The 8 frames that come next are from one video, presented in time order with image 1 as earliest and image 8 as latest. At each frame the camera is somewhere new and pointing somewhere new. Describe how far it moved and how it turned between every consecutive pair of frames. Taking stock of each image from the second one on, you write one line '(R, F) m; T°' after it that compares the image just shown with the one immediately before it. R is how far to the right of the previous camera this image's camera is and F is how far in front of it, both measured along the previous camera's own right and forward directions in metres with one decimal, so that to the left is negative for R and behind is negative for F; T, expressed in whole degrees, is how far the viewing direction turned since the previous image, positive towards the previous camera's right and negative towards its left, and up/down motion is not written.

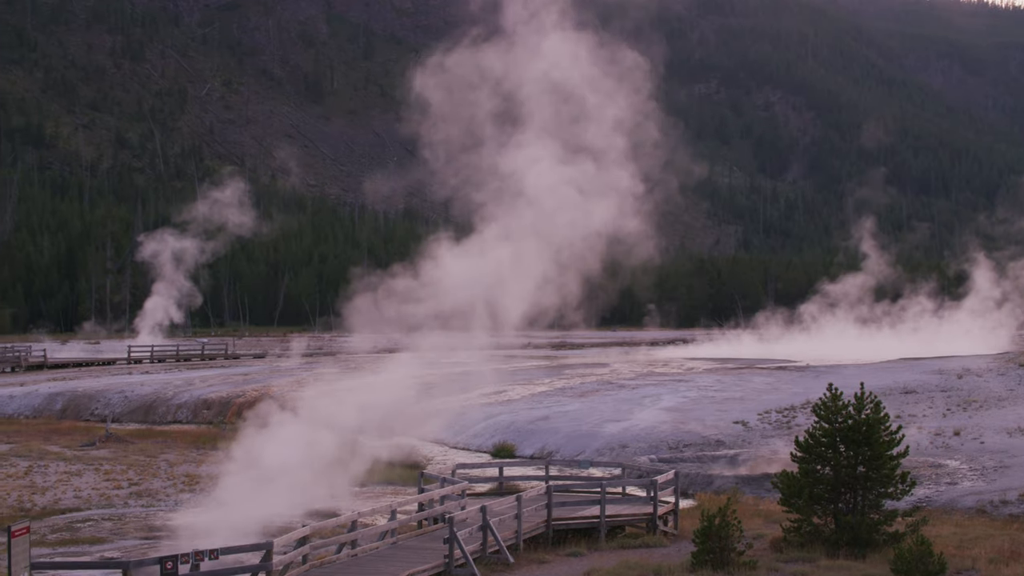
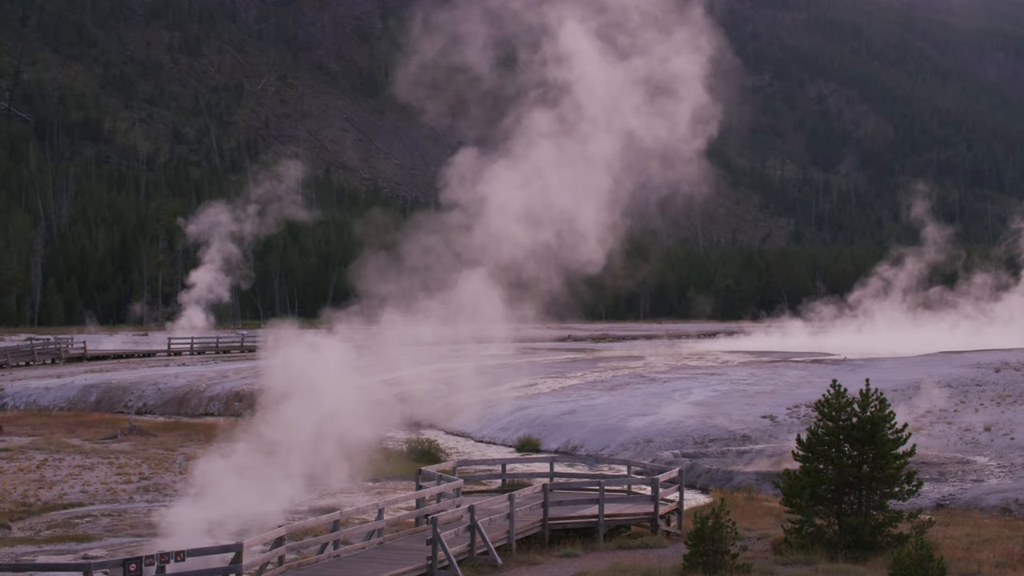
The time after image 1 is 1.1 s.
(+0.5, +0.4) m; -2°
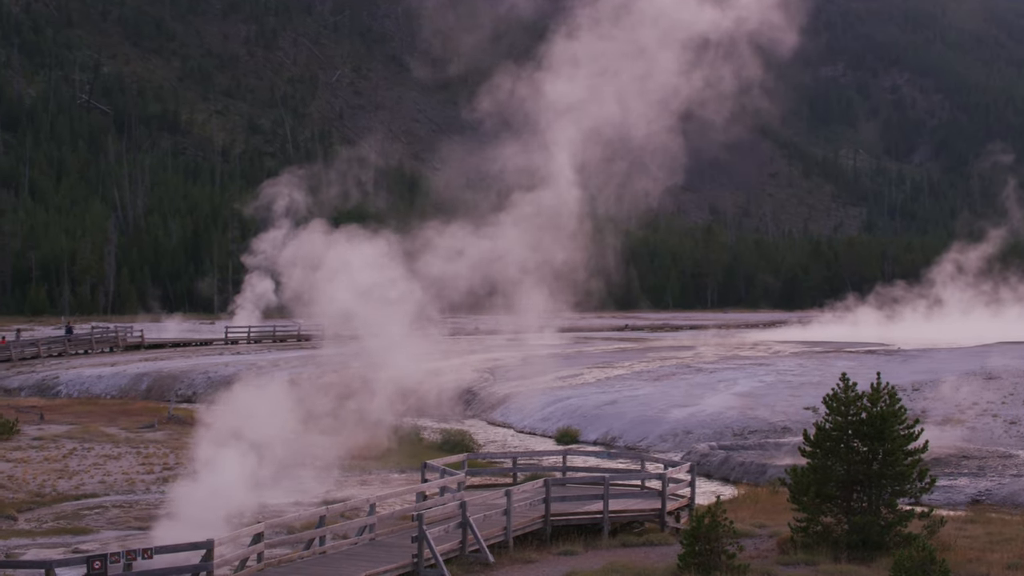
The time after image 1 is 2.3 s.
(+0.6, +0.4) m; -3°
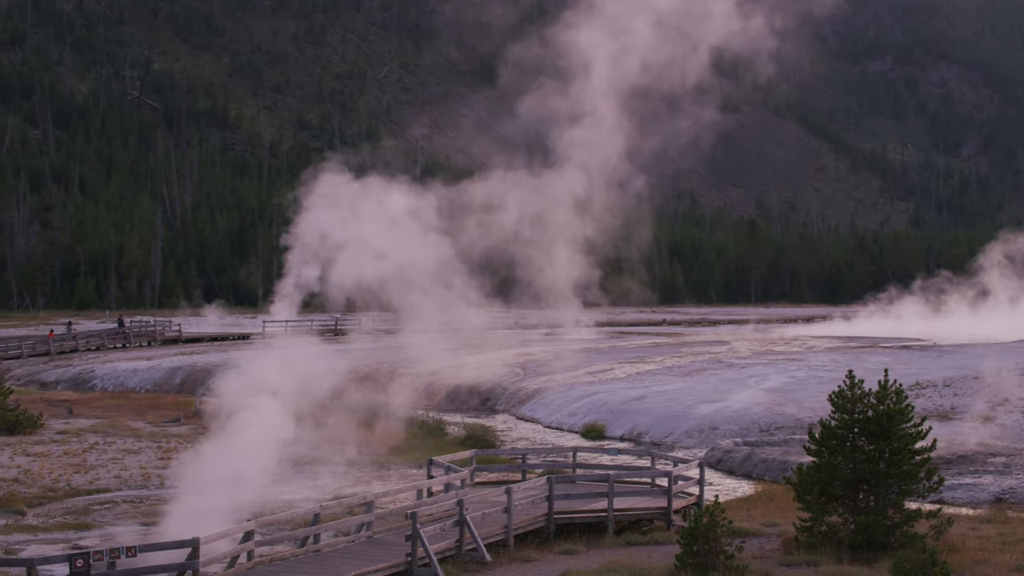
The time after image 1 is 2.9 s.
(+0.4, +0.2) m; -2°
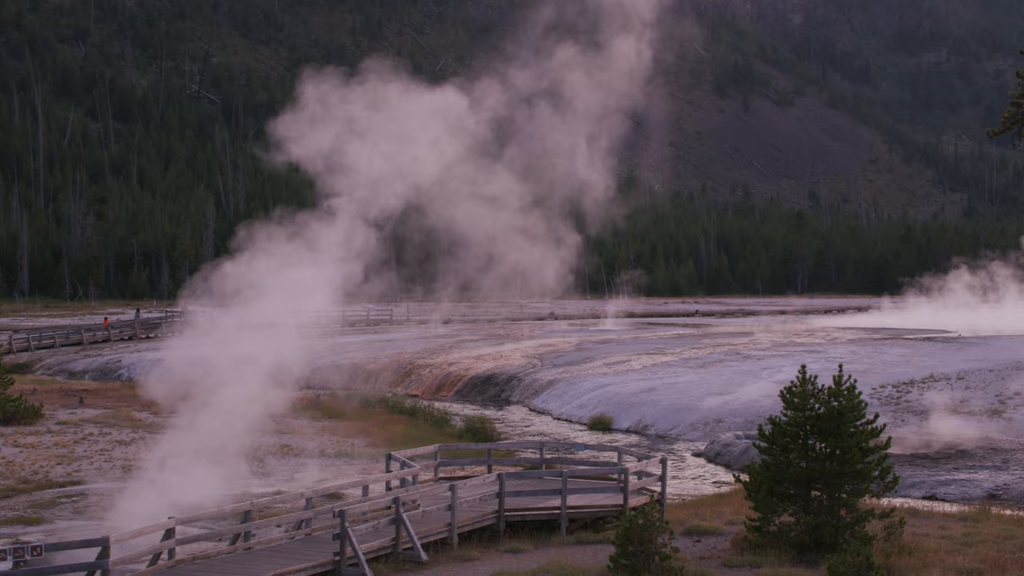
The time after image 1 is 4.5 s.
(+0.9, +0.3) m; -1°
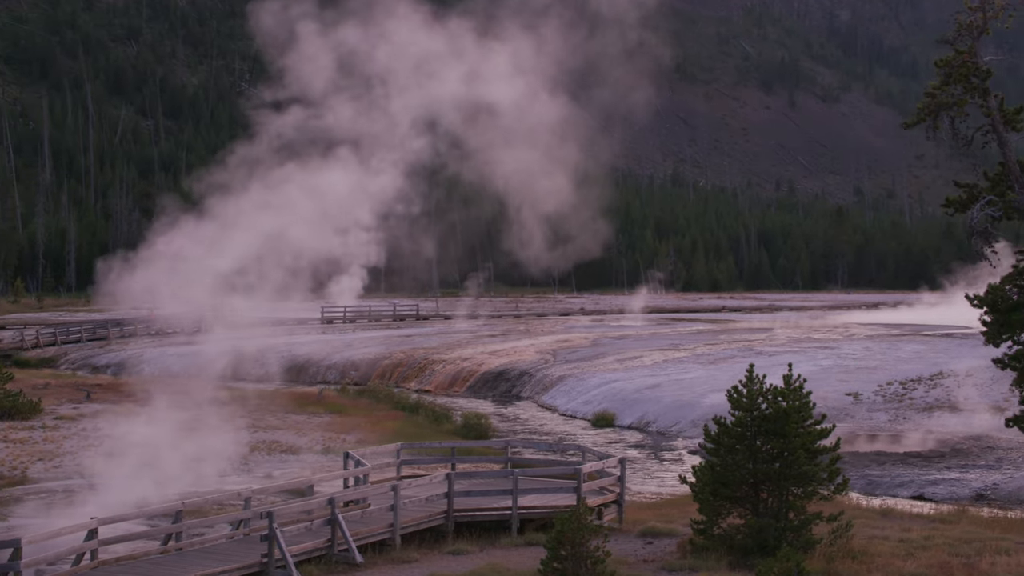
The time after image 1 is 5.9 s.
(+0.8, +0.2) m; -1°
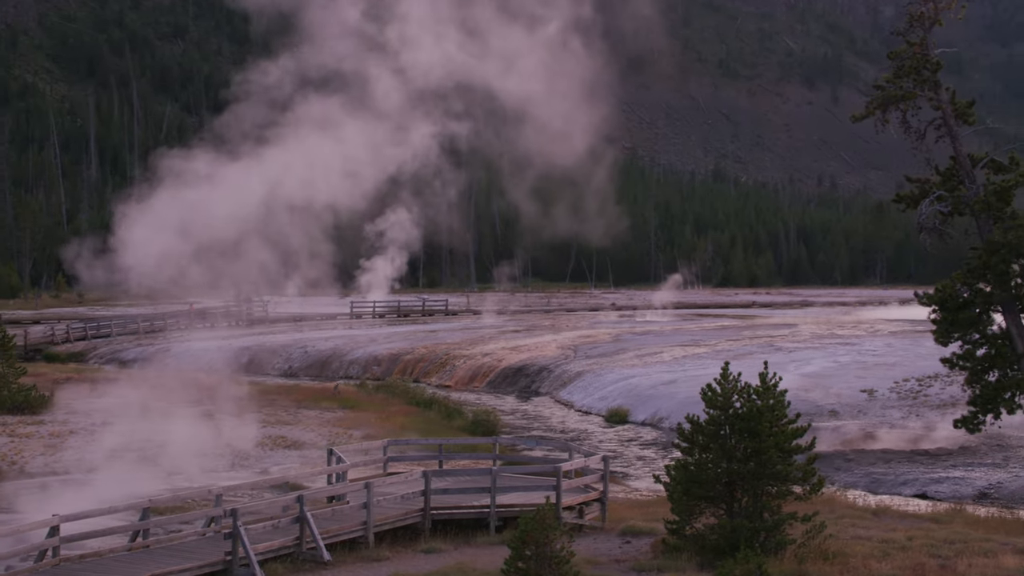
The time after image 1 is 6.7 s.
(+0.6, +0.1) m; -1°
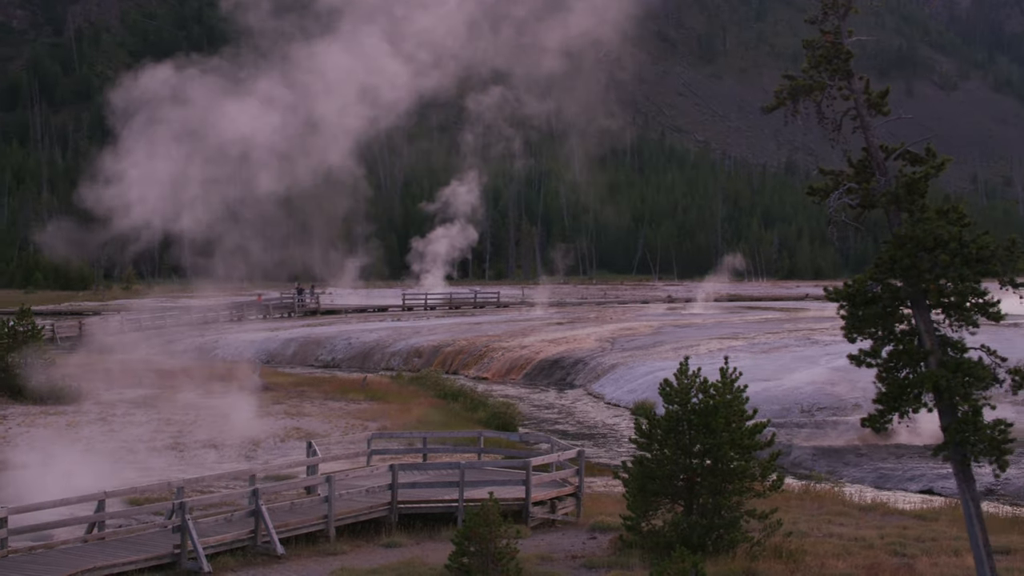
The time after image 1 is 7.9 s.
(+0.9, +0.1) m; -2°
